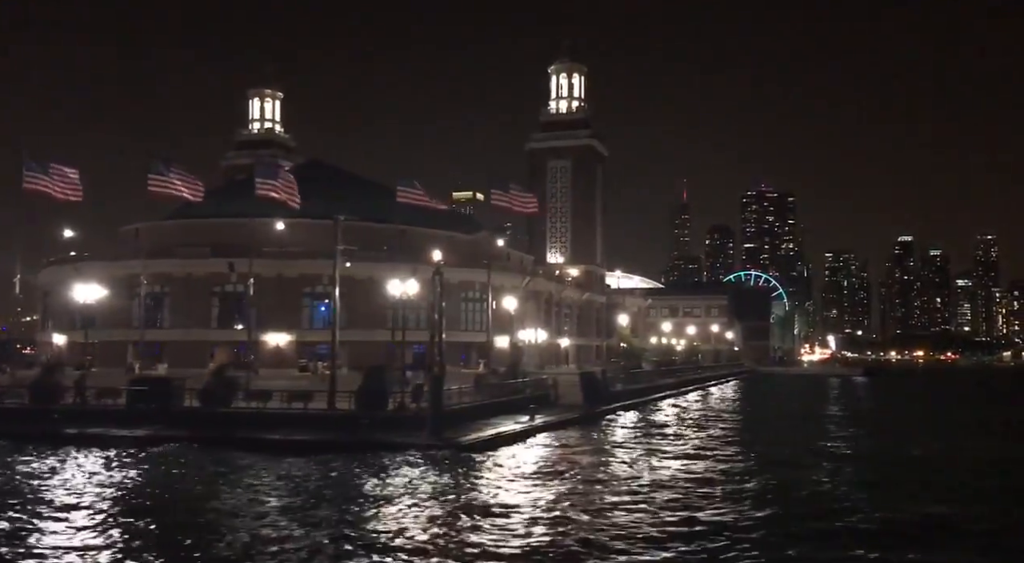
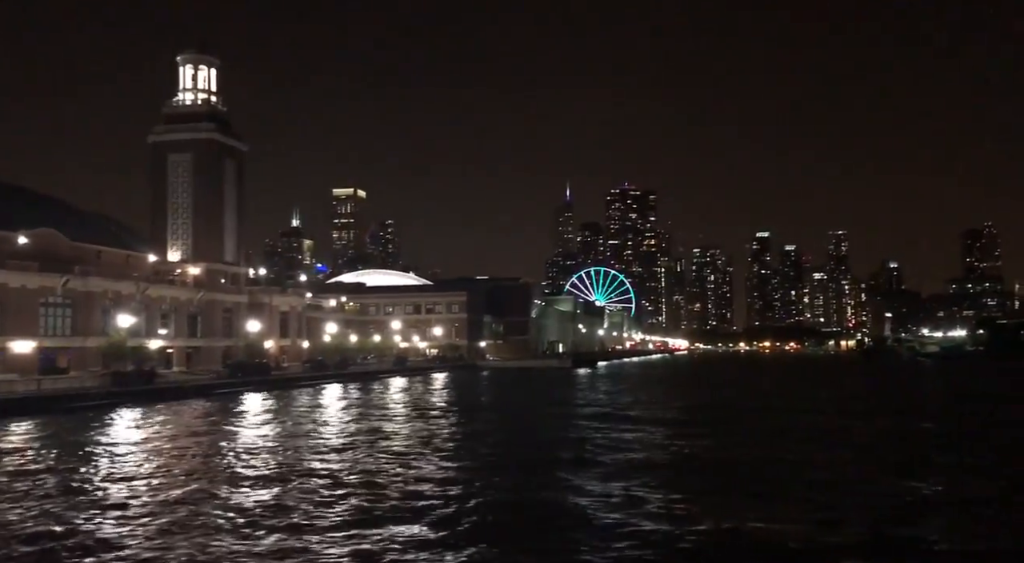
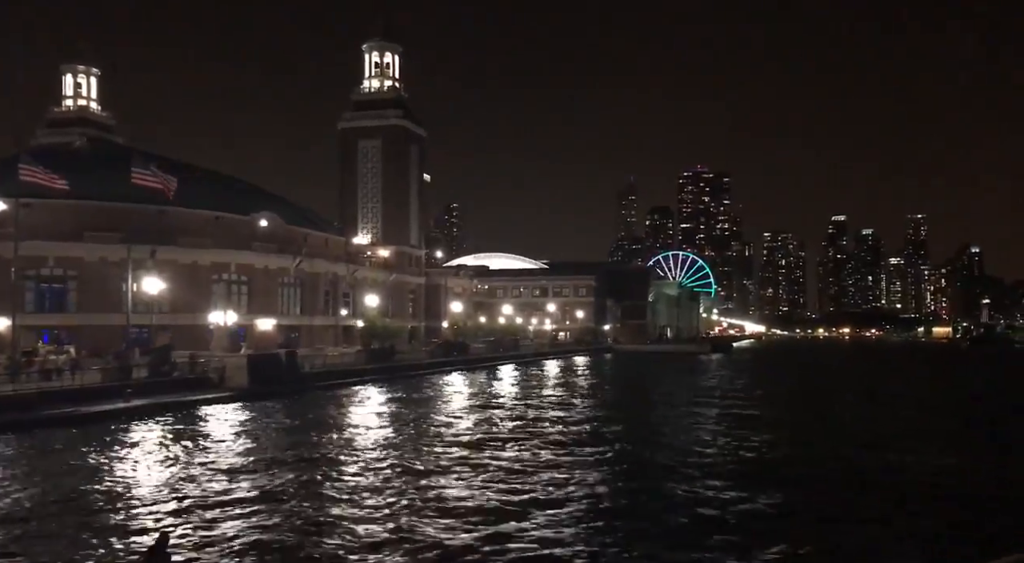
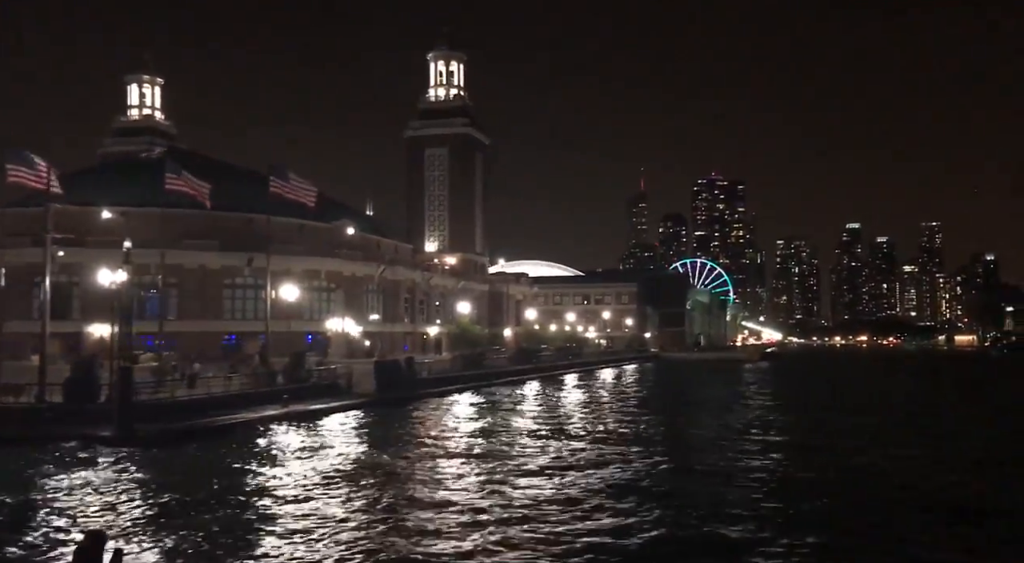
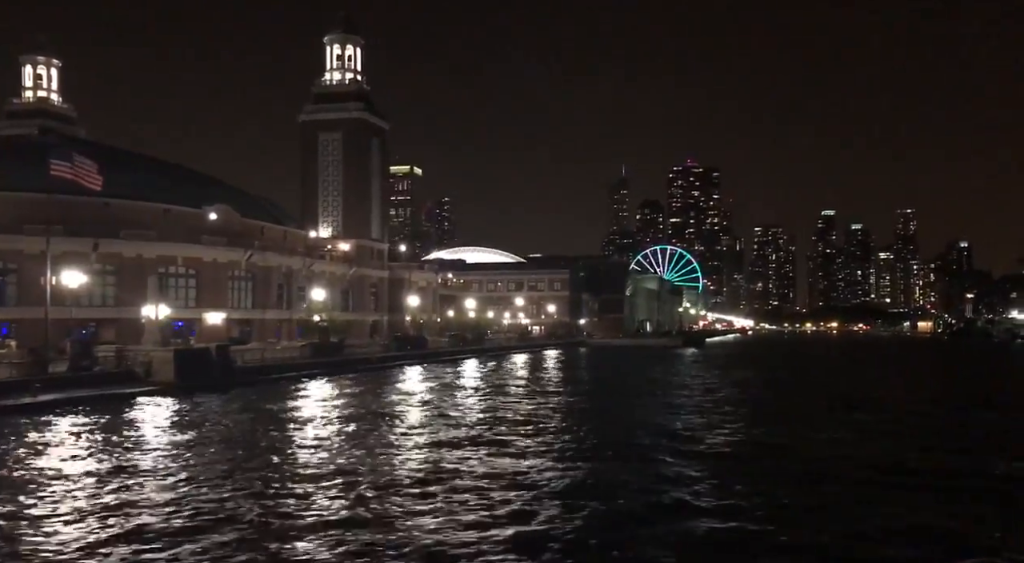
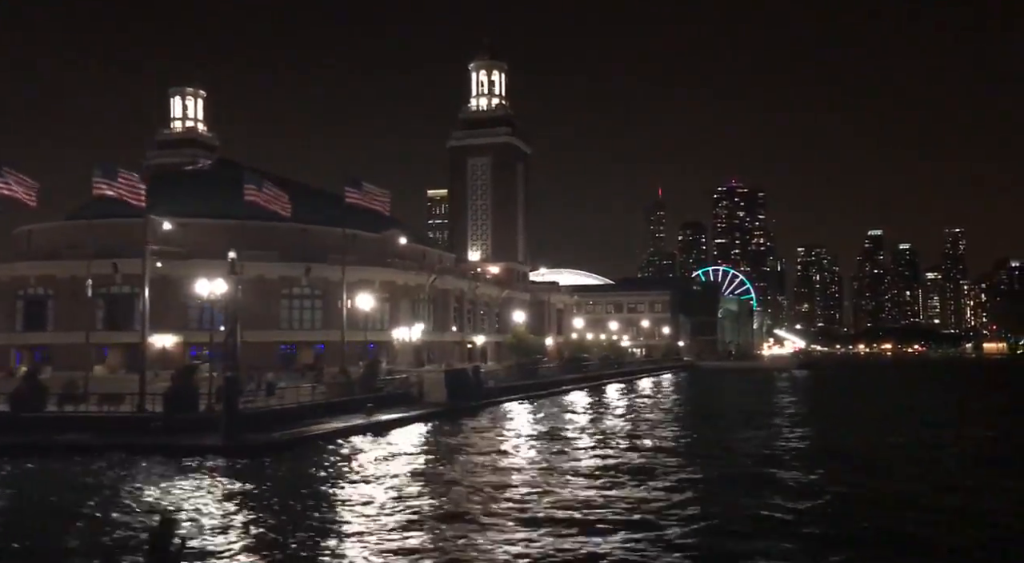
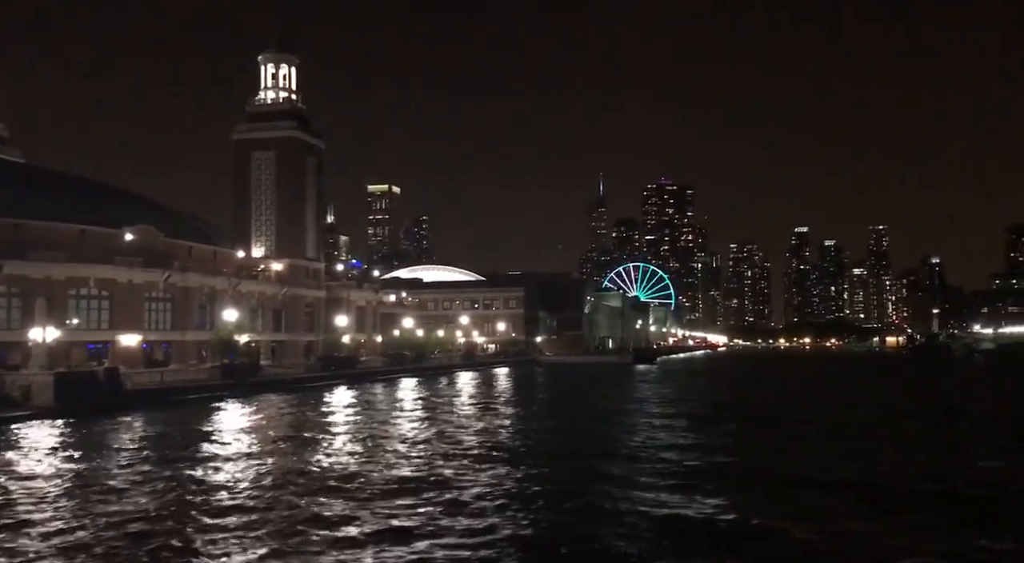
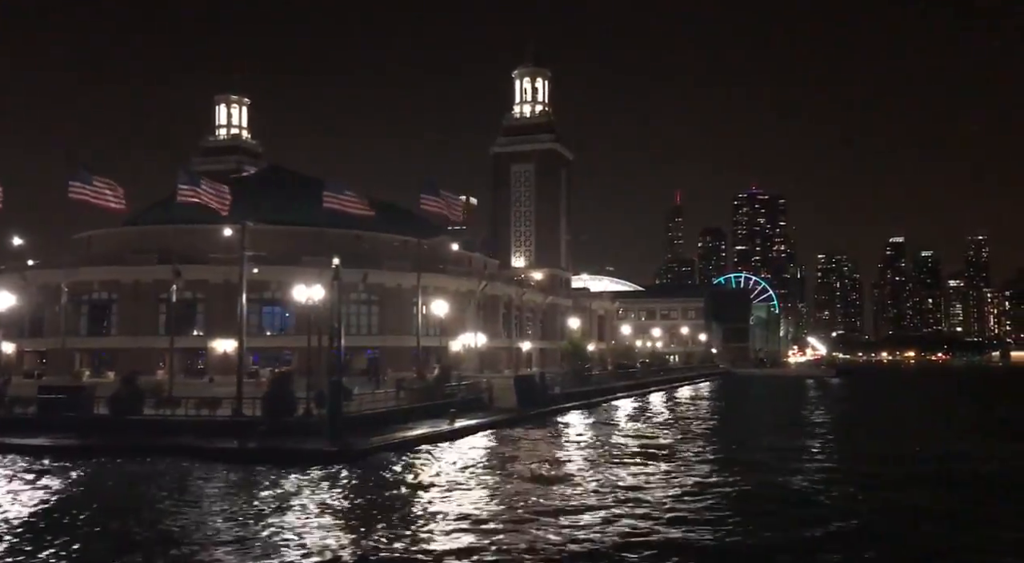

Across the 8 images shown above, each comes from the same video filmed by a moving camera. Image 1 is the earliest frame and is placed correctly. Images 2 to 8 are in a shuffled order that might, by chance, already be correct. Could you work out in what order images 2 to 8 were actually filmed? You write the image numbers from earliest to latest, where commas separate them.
8, 6, 4, 3, 5, 7, 2
